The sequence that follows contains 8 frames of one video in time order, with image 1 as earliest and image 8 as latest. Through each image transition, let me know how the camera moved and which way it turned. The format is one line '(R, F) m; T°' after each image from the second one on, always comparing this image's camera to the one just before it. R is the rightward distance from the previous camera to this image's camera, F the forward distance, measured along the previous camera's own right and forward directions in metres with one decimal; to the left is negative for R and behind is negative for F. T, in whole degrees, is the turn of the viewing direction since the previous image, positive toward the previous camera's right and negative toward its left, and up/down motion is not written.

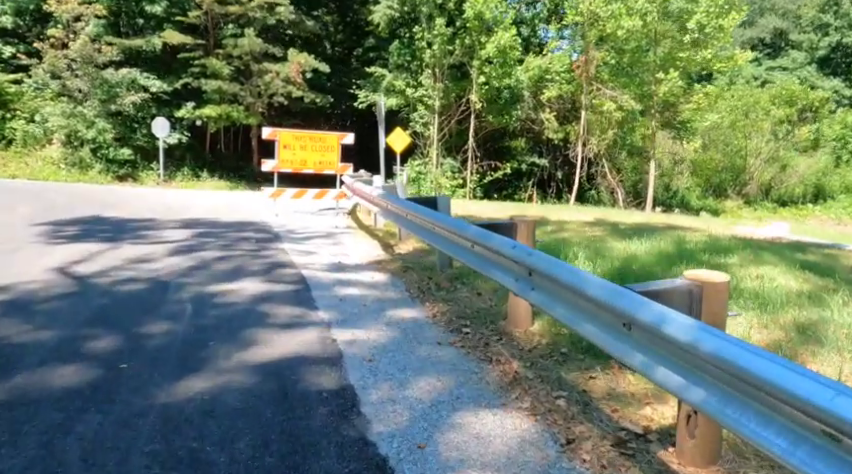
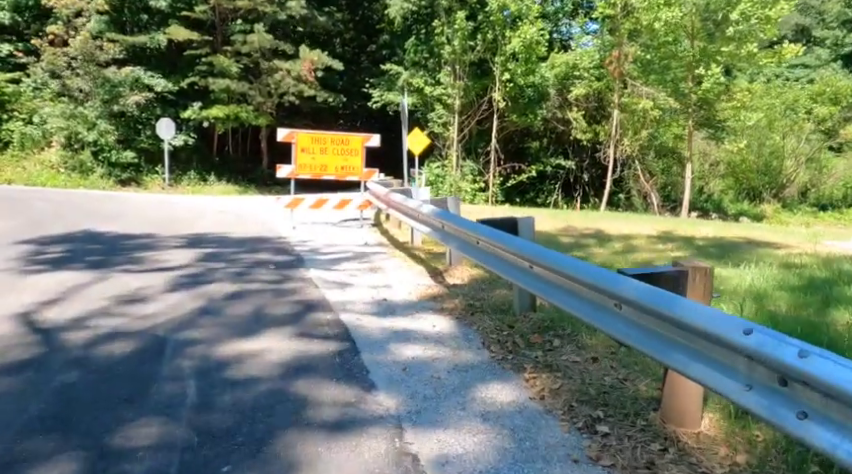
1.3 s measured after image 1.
(-0.6, +1.7) m; -1°
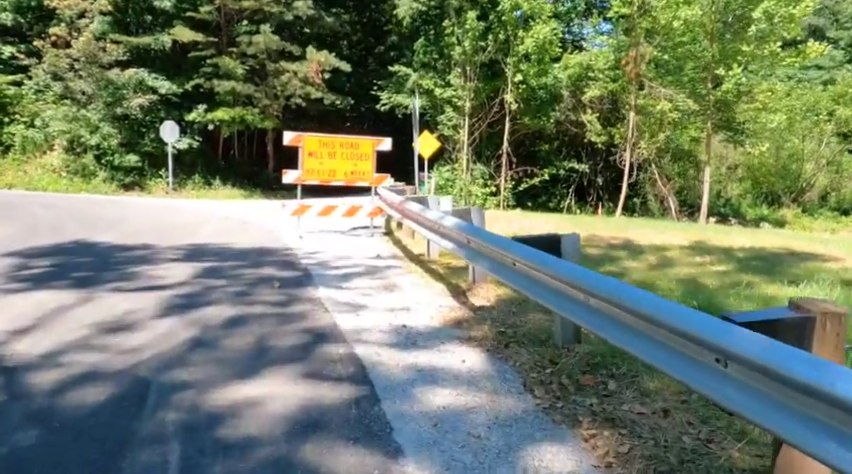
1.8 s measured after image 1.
(-0.2, +0.7) m; -1°
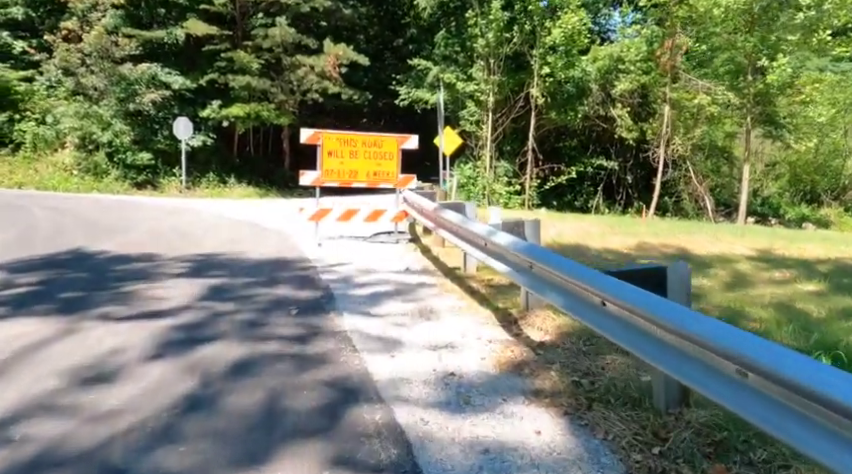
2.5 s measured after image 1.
(-0.3, +1.1) m; -1°
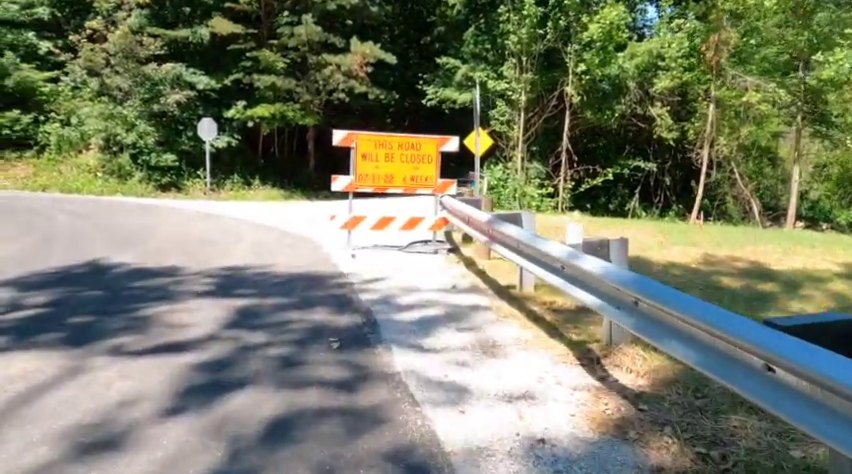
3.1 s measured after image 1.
(-0.3, +0.9) m; -2°
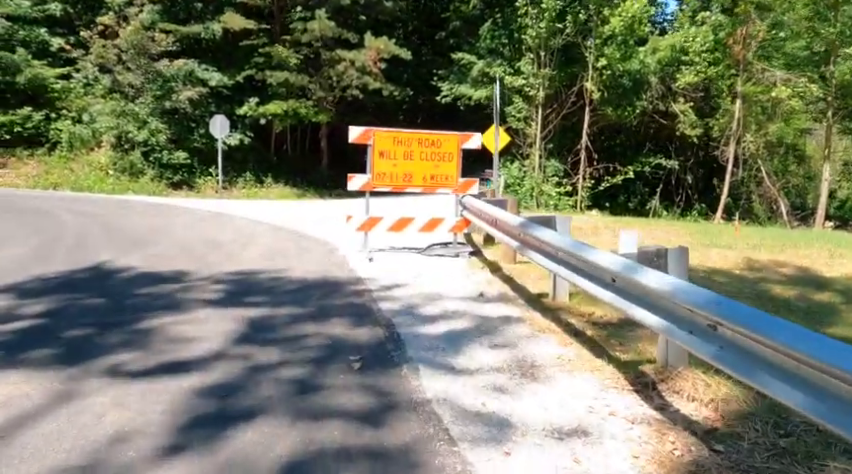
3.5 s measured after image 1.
(-0.1, +0.5) m; -1°
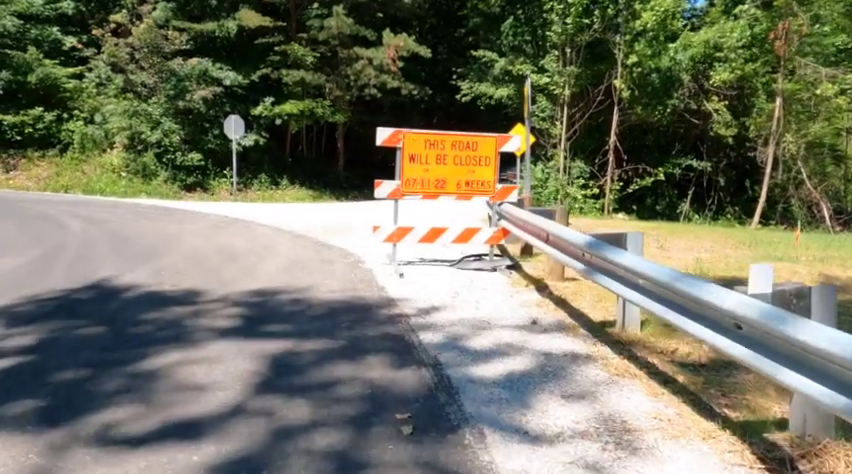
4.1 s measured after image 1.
(-0.3, +0.9) m; -1°
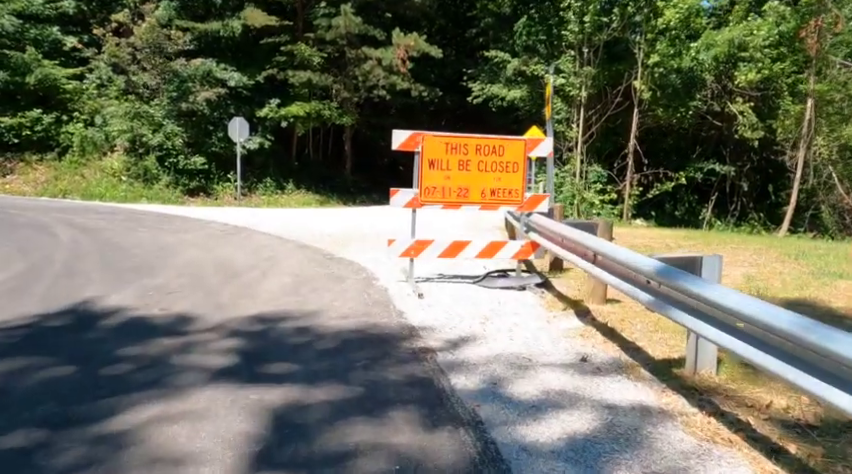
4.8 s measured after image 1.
(-0.2, +0.9) m; -1°
